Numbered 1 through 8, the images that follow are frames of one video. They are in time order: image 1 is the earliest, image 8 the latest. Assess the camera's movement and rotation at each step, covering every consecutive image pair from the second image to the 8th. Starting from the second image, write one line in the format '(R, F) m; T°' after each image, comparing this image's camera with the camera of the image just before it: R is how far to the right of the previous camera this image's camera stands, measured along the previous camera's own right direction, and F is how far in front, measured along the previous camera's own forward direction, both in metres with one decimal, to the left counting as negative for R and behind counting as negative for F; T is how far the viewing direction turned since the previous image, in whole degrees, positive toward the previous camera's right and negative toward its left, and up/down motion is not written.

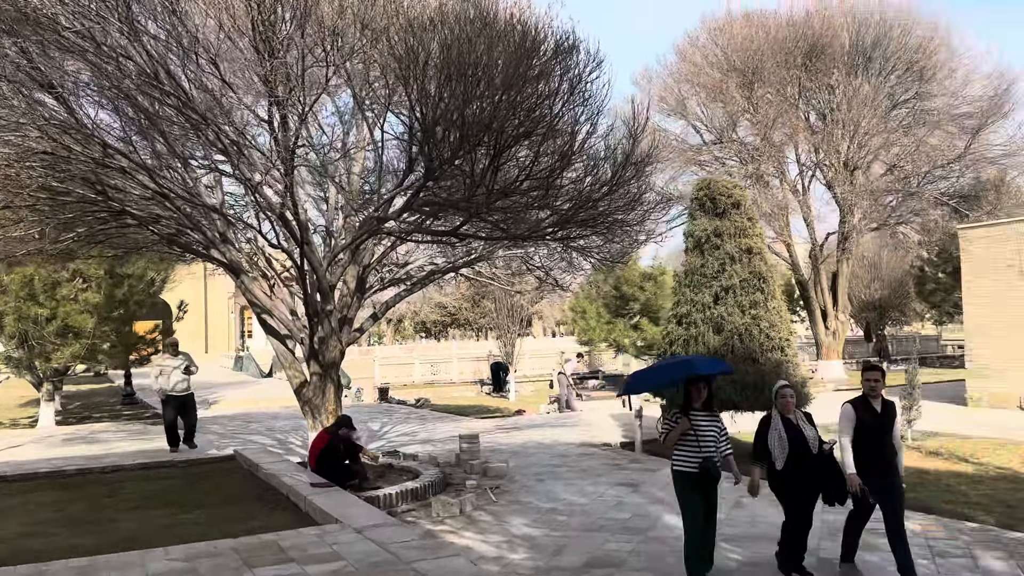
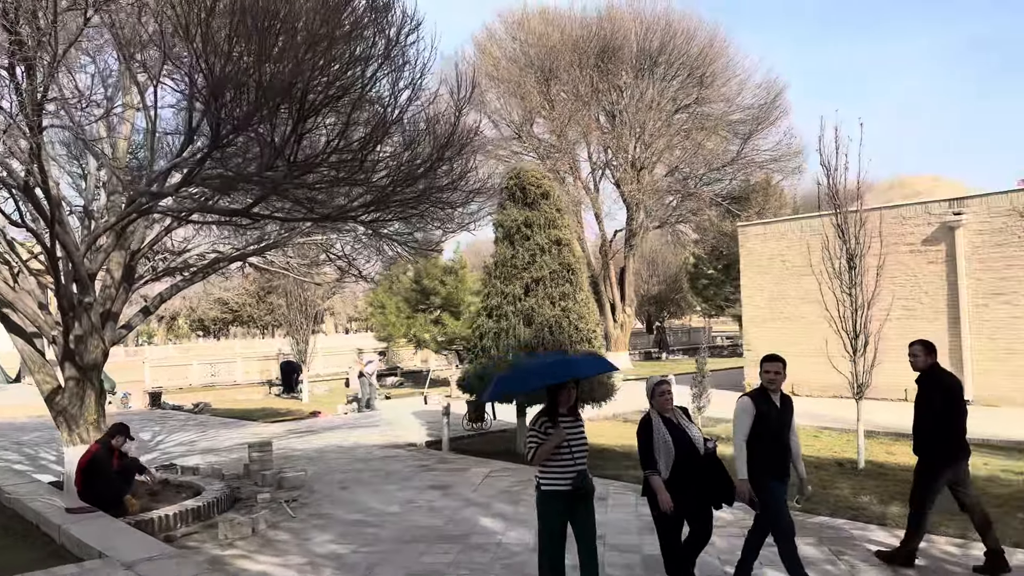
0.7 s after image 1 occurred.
(-0.1, +0.7) m; +15°
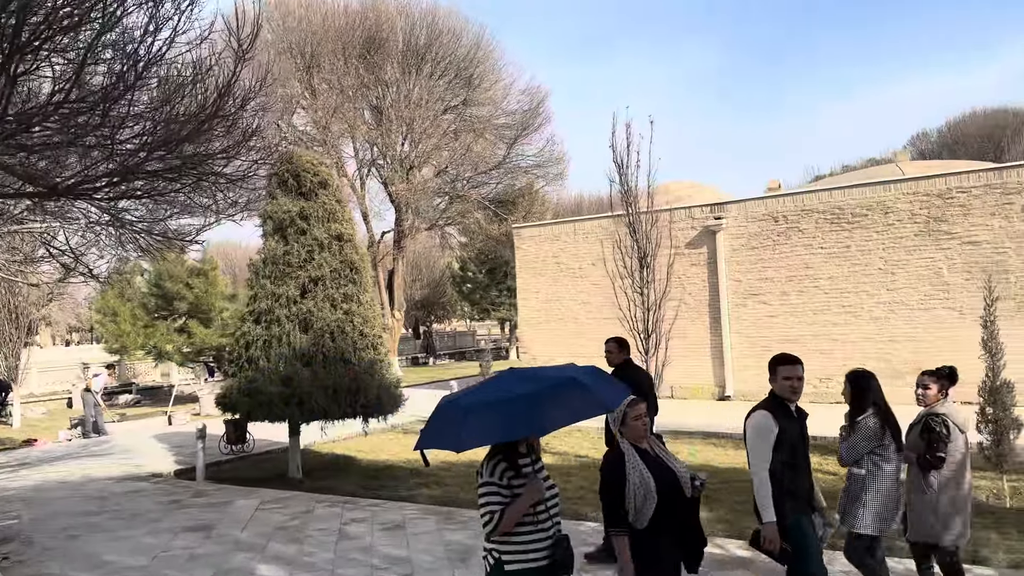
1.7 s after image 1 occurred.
(-0.3, +1.0) m; +17°
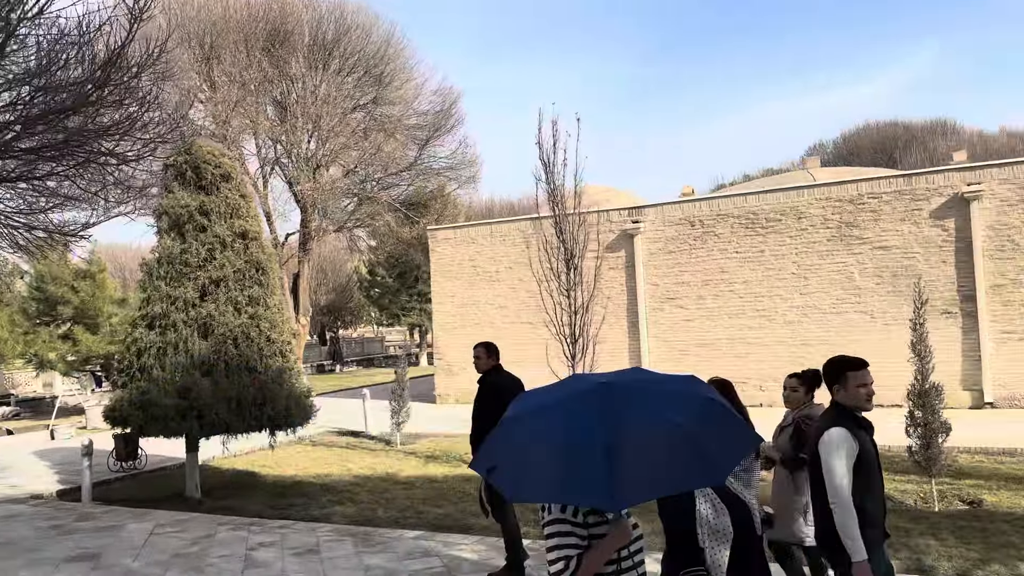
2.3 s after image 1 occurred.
(-0.2, +0.5) m; +7°
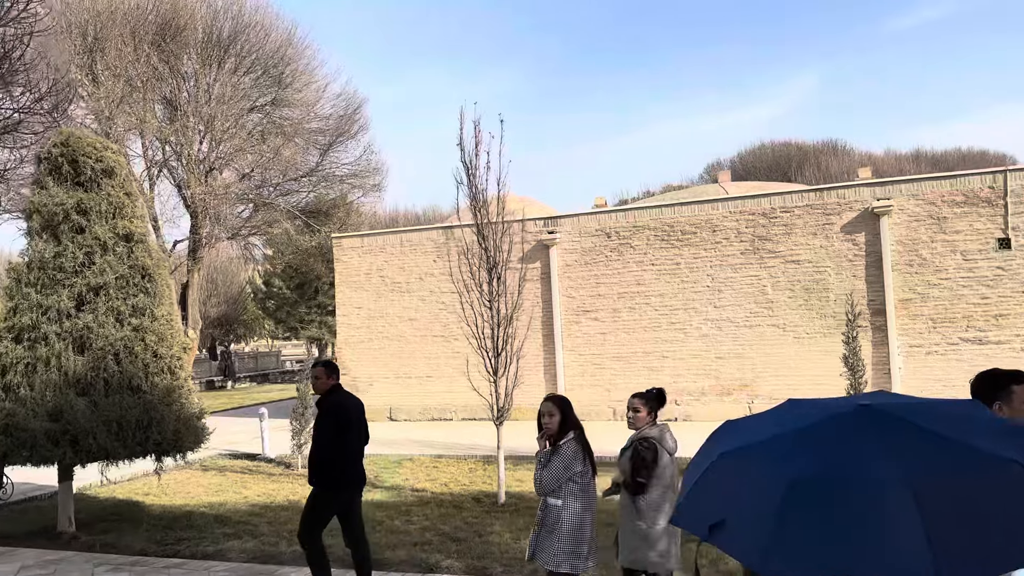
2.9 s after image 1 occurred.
(-0.2, +0.6) m; +7°
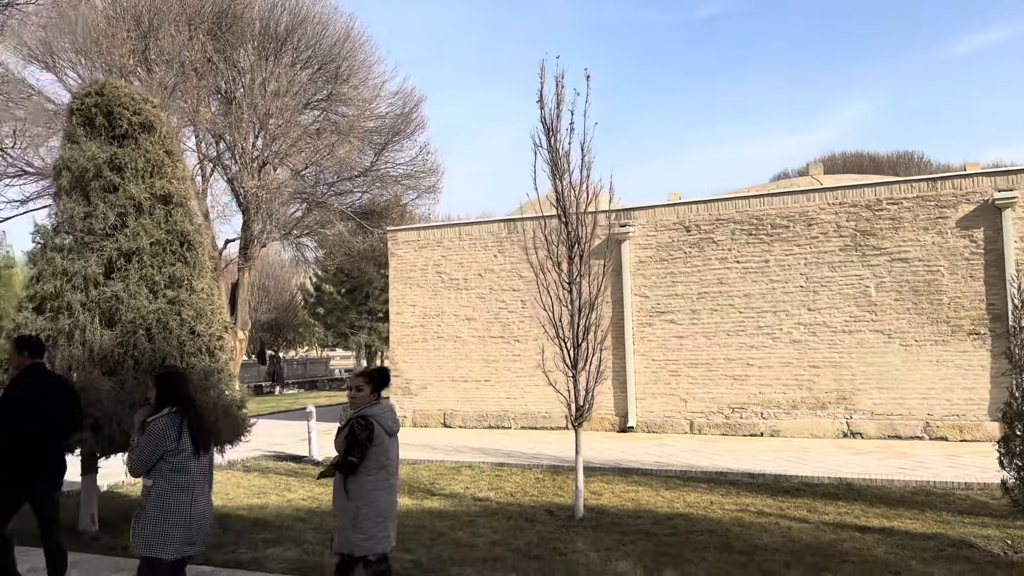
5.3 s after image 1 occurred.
(-0.3, +1.1) m; -3°
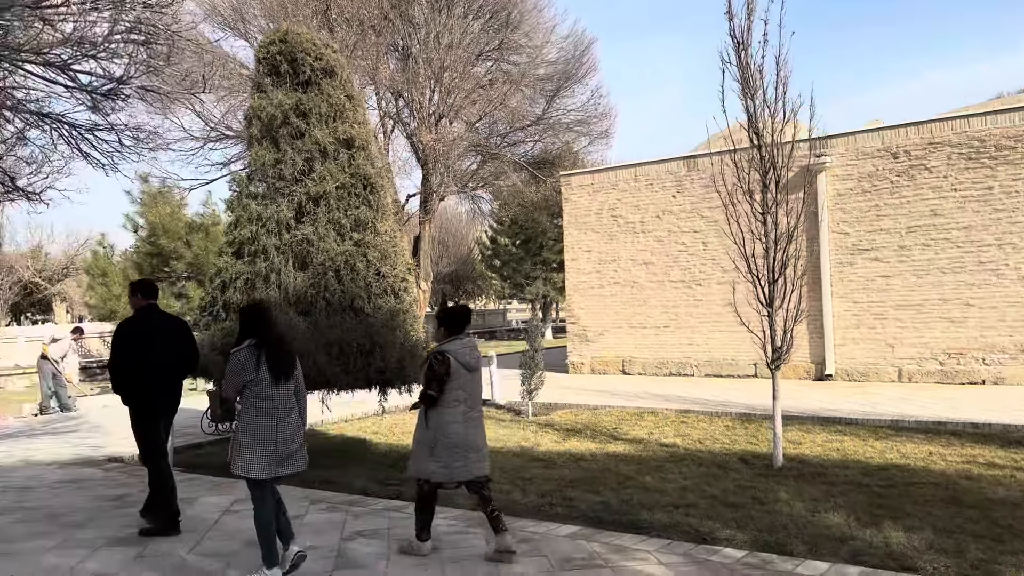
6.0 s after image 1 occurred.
(-0.1, +0.3) m; -12°
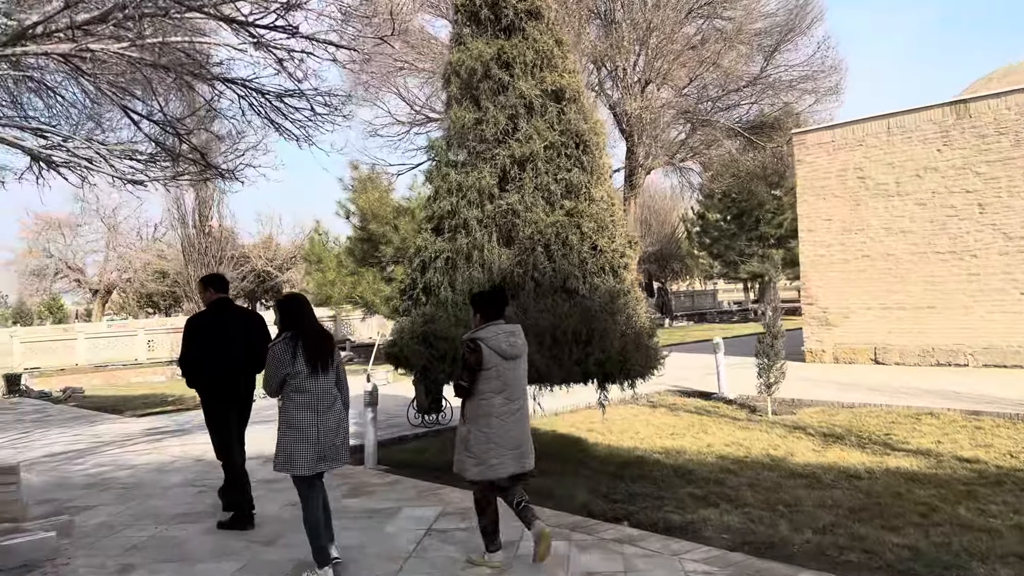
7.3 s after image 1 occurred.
(-0.3, +1.1) m; -14°
